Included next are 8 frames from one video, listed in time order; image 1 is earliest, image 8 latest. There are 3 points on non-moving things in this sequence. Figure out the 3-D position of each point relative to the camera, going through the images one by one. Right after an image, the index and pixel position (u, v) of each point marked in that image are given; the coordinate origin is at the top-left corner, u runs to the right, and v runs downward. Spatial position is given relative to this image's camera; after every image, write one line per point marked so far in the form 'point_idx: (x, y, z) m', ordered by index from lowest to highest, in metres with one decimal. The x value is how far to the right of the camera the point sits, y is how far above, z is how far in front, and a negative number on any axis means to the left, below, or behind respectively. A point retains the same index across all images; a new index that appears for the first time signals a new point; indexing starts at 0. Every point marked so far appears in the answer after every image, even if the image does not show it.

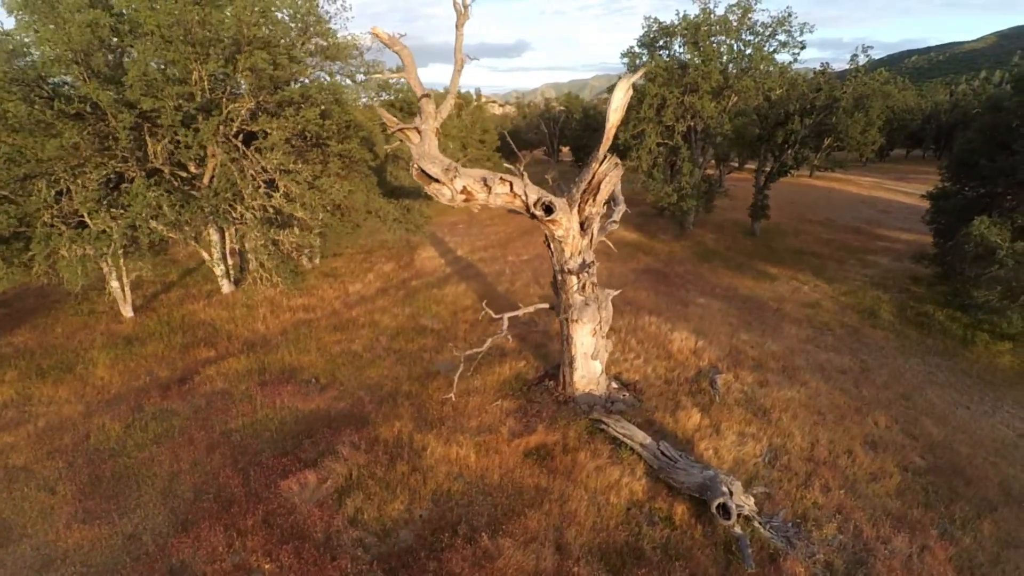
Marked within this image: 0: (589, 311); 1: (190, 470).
0: (+1.9, -0.5, +12.7) m
1: (-6.7, -3.8, +11.0) m
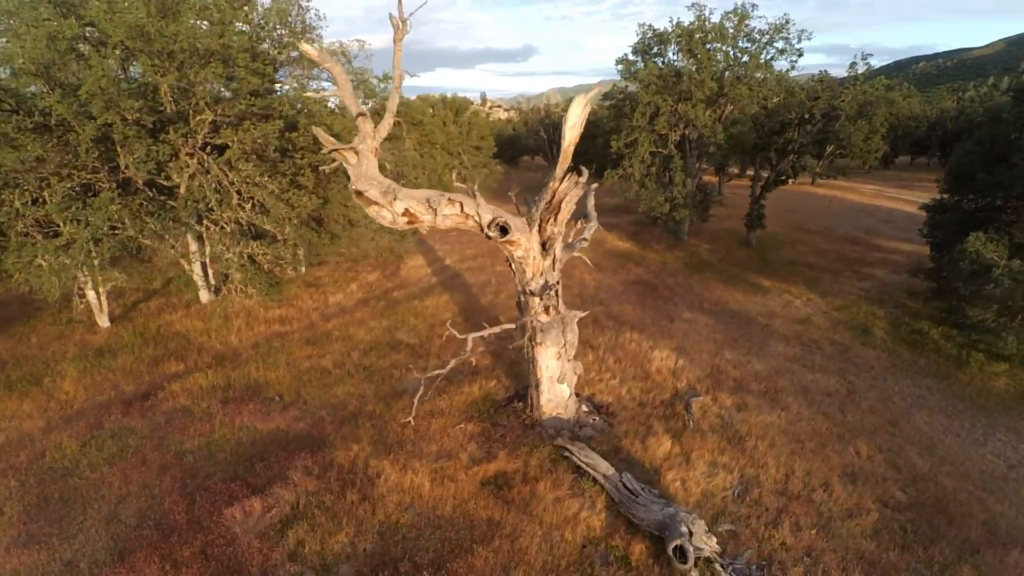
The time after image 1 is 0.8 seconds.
0: (+1.0, -1.1, +12.2) m
1: (-7.7, -4.2, +10.8) m
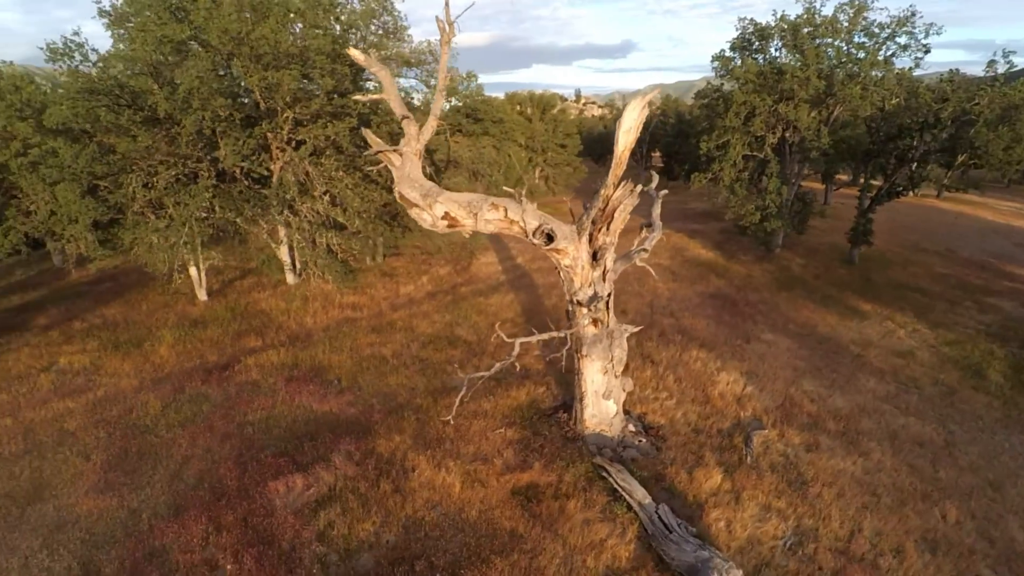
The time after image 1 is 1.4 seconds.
0: (+2.0, -1.3, +11.7) m
1: (-7.0, -3.8, +11.8) m
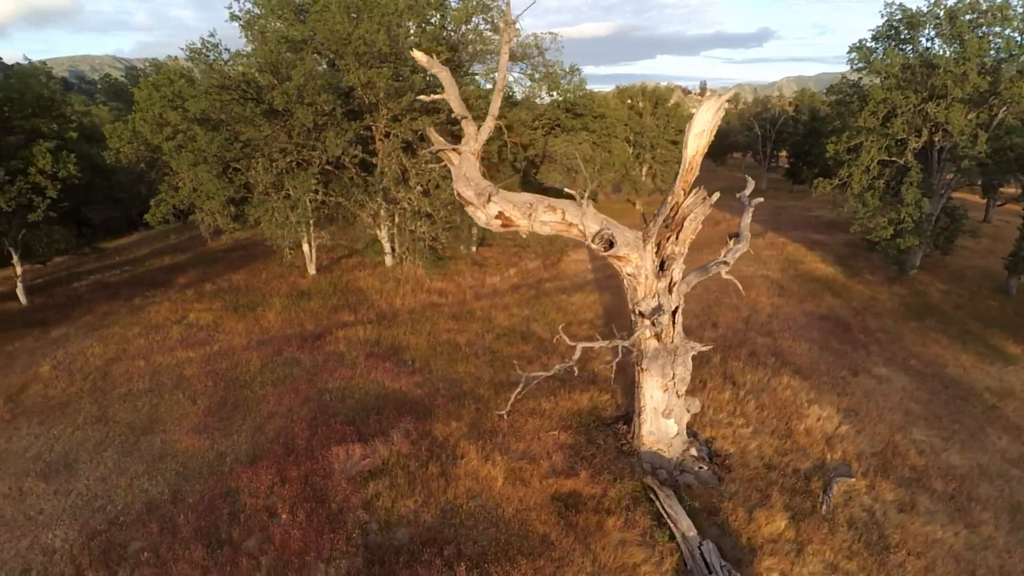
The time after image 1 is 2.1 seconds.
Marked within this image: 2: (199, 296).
0: (+3.1, -1.5, +11.0) m
1: (-5.8, -3.2, +13.2) m
2: (-11.1, -0.4, +18.5) m
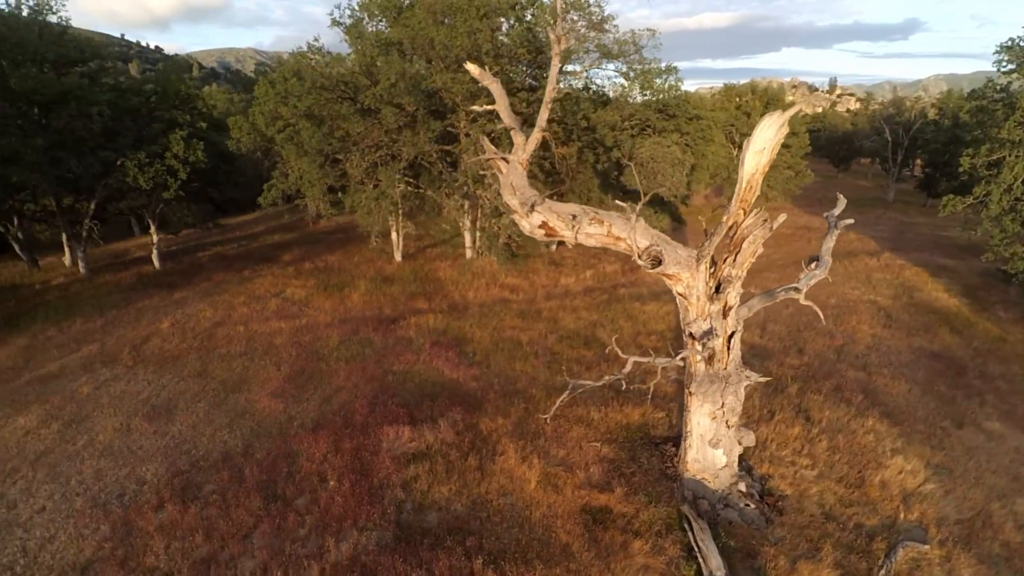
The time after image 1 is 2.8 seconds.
0: (+3.9, -2.0, +10.5) m
1: (-4.5, -2.8, +14.4) m
2: (-8.4, +0.5, +20.6) m
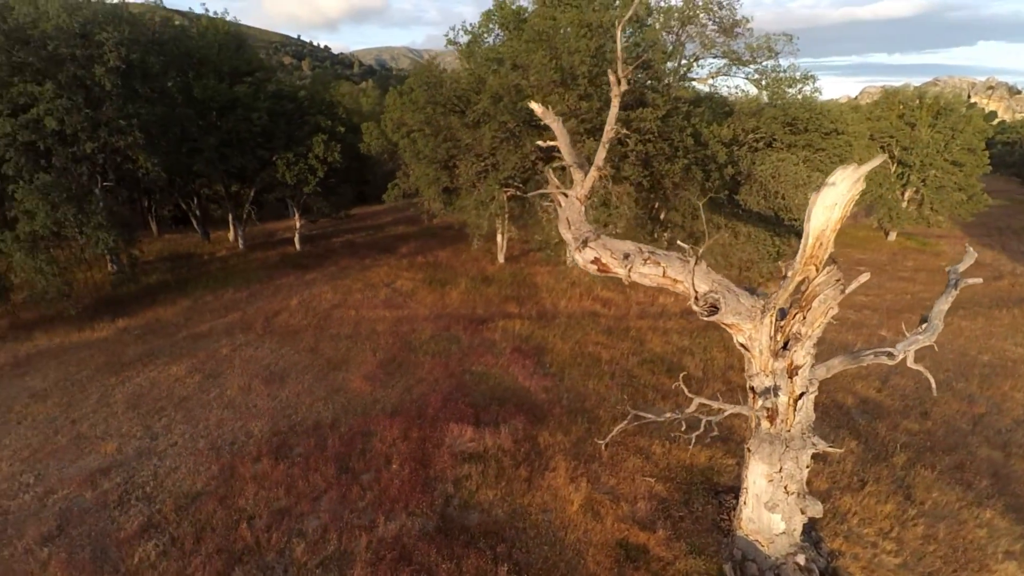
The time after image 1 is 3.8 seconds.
0: (+4.7, -3.0, +9.7) m
1: (-2.5, -2.8, +15.6) m
2: (-4.3, +0.9, +22.5) m
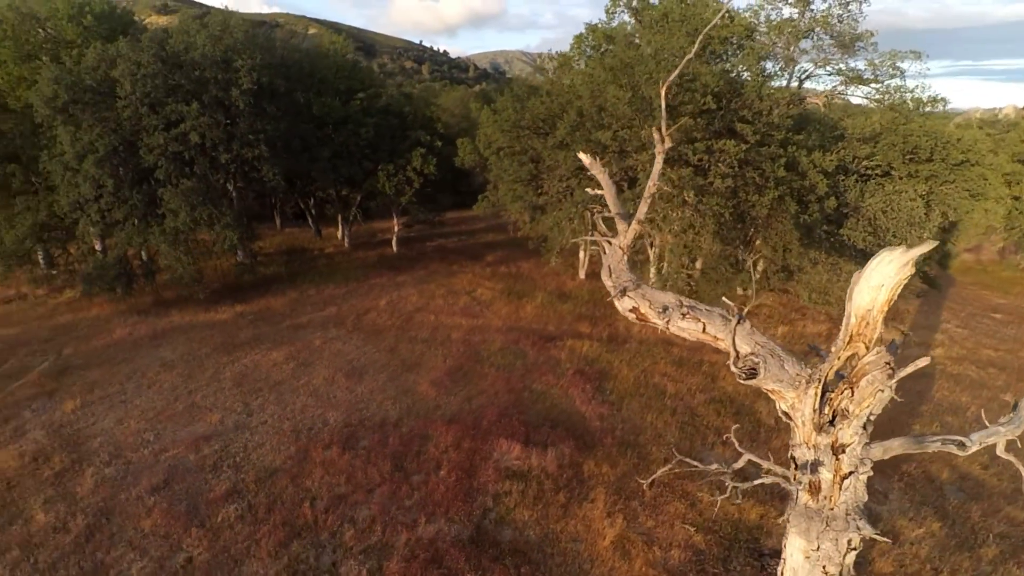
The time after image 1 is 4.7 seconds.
0: (+5.1, -4.1, +9.2) m
1: (-0.7, -3.3, +16.4) m
2: (-0.8, +0.6, +23.4) m
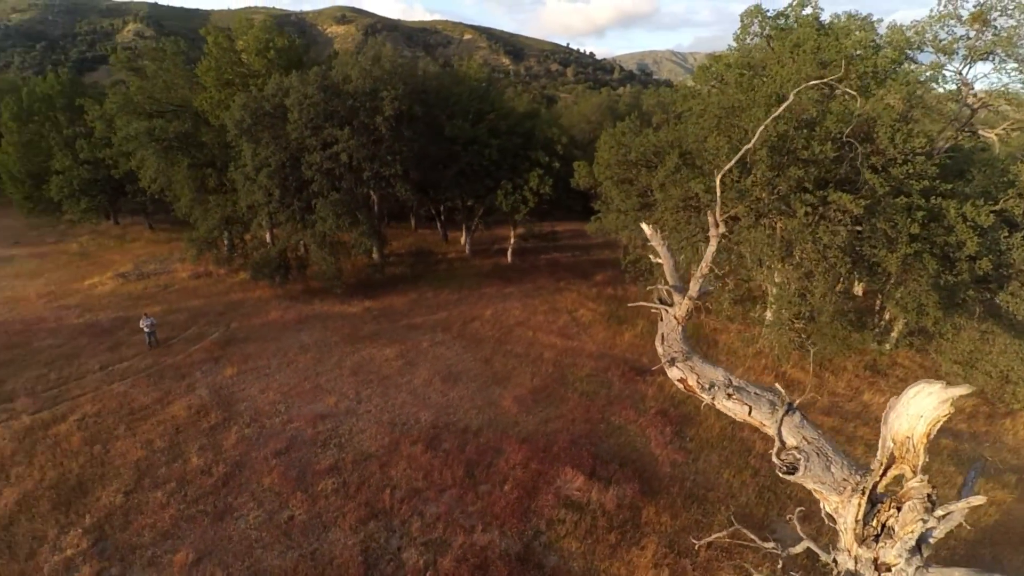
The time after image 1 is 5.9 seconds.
0: (+5.4, -5.7, +8.7) m
1: (+1.7, -4.2, +17.1) m
2: (+3.8, -0.4, +23.8) m
